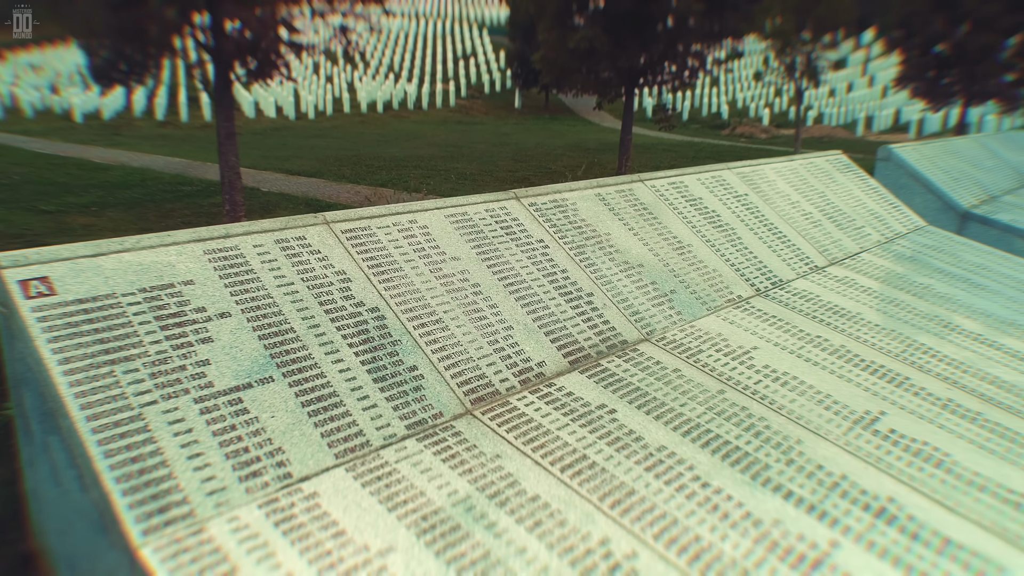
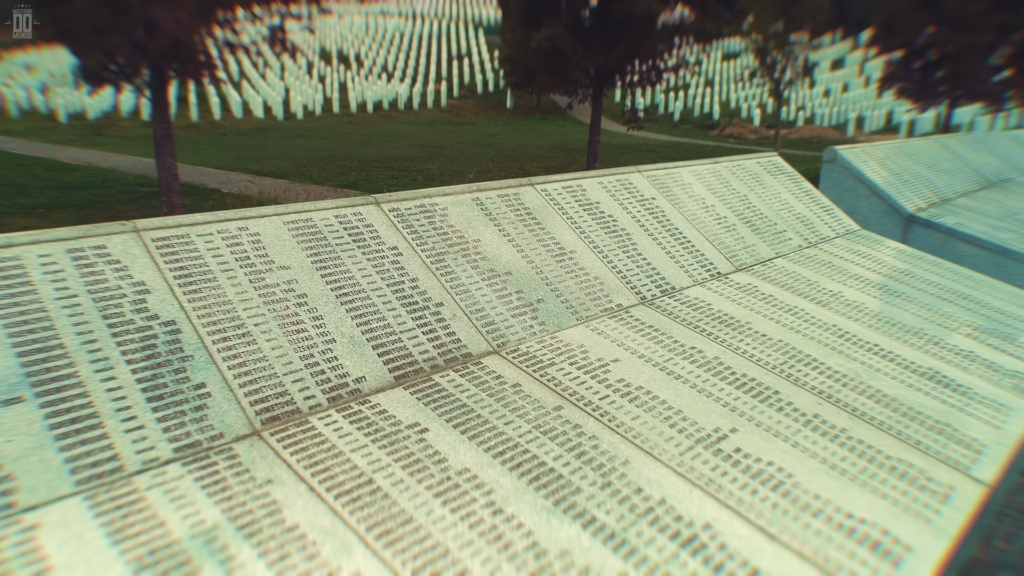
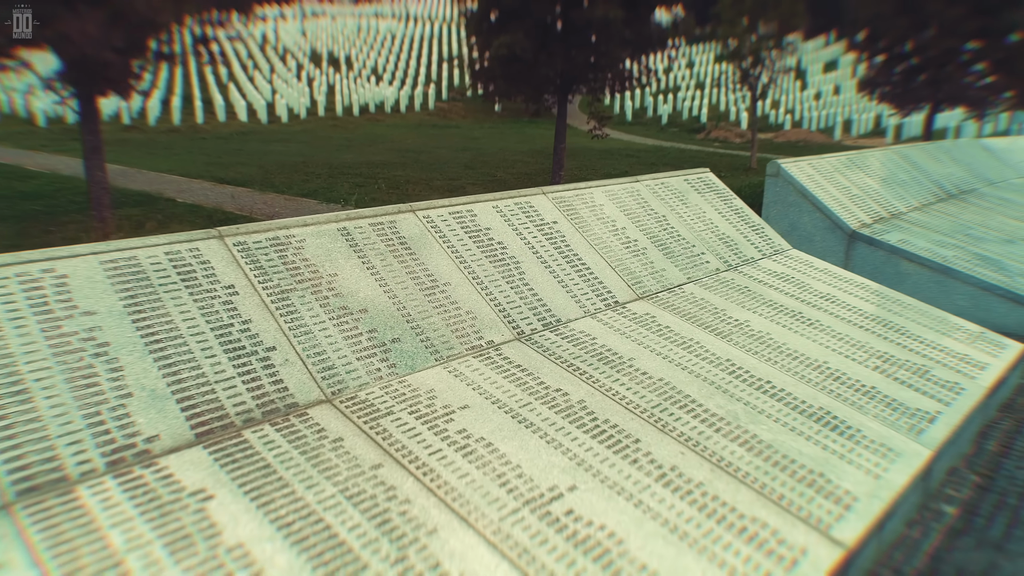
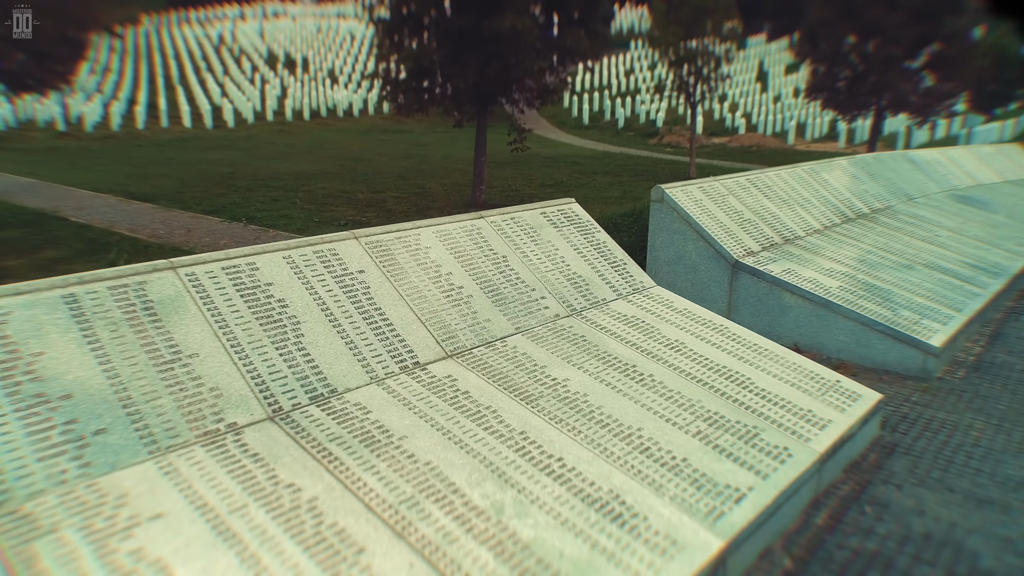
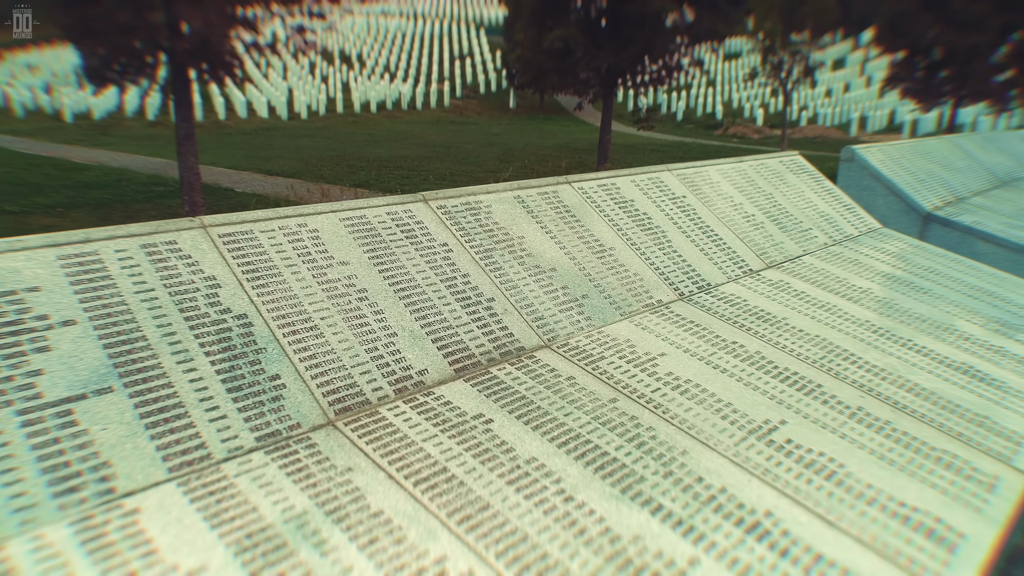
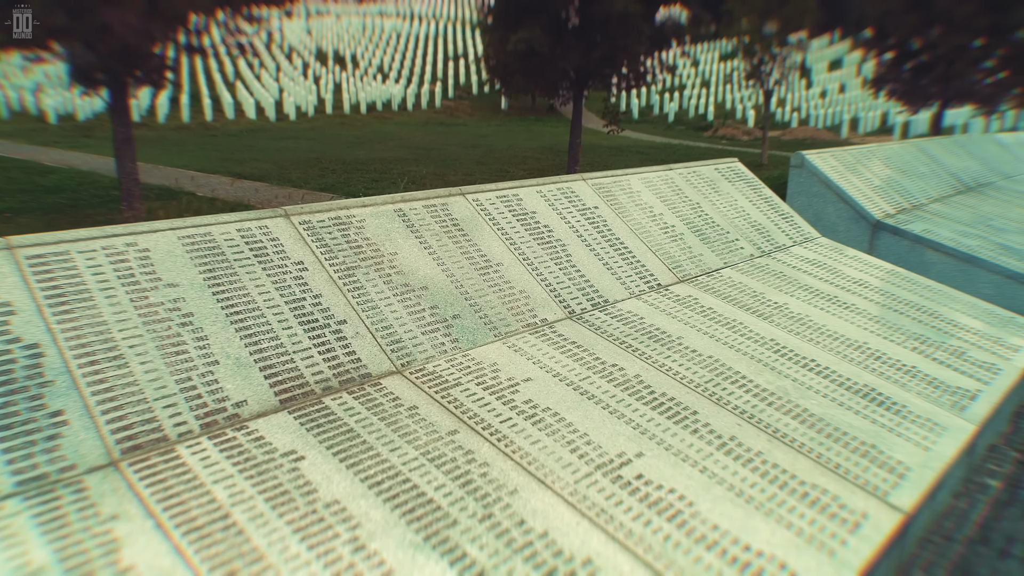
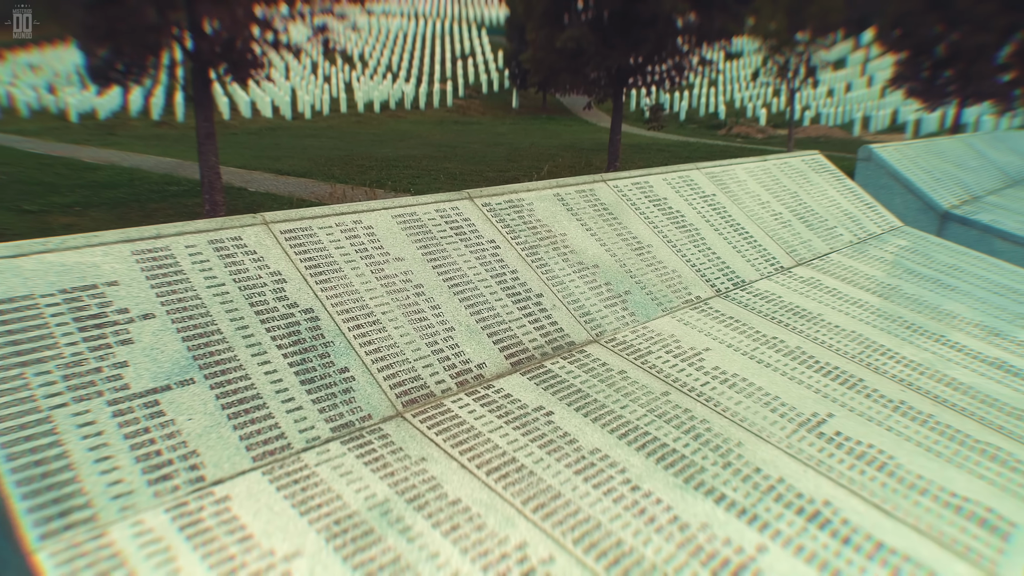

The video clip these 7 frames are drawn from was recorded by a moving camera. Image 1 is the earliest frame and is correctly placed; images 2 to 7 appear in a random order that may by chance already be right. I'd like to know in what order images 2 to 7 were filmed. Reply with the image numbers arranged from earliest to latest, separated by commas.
7, 5, 2, 6, 3, 4
